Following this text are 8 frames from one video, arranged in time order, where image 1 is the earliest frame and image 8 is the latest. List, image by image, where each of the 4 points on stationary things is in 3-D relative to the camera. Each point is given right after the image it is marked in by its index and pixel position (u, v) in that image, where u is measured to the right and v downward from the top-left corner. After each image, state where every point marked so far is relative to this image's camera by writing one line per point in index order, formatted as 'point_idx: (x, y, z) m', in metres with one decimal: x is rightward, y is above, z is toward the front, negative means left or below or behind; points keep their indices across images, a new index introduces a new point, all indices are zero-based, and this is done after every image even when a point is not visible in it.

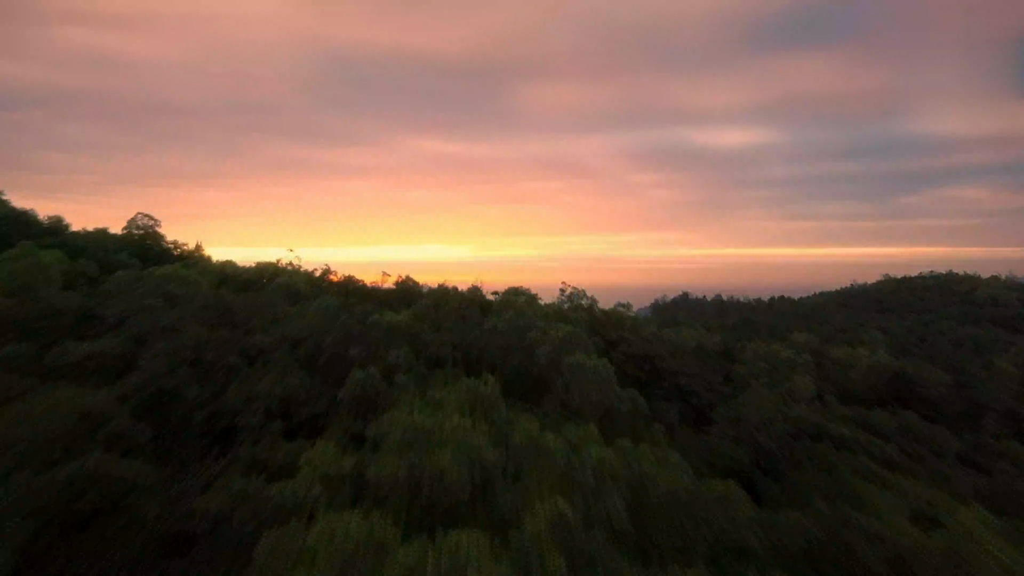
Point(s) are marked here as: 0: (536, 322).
0: (+0.3, -0.4, +11.1) m
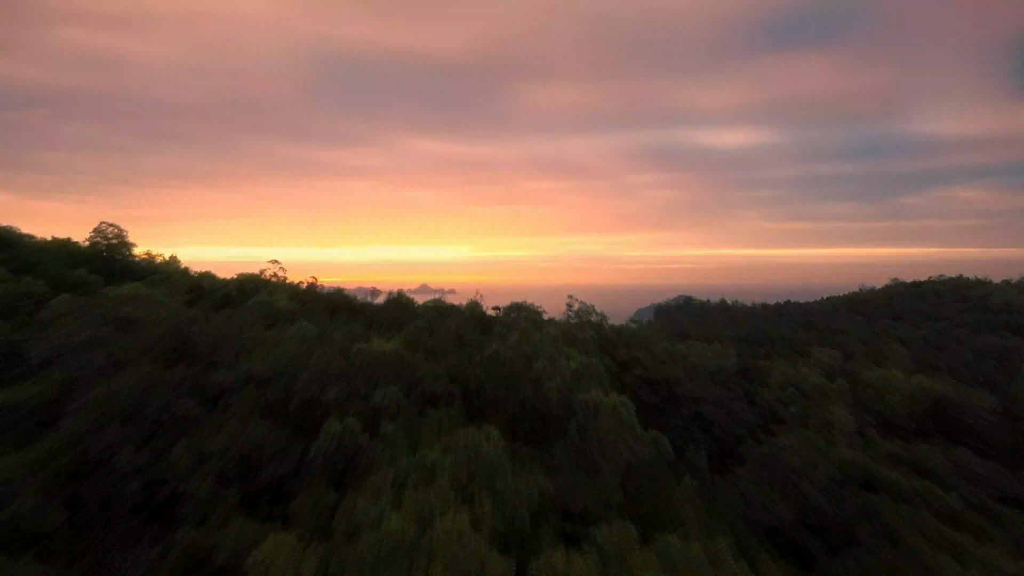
0: (+0.3, -0.6, +9.8) m
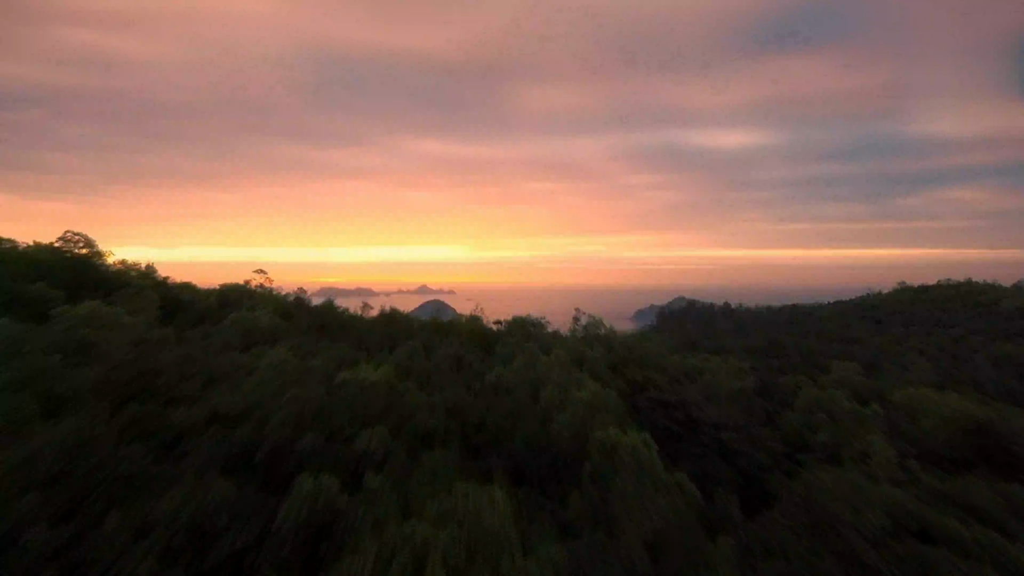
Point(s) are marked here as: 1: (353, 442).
0: (+0.4, -0.8, +8.8) m
1: (-1.1, -1.0, +6.2) m
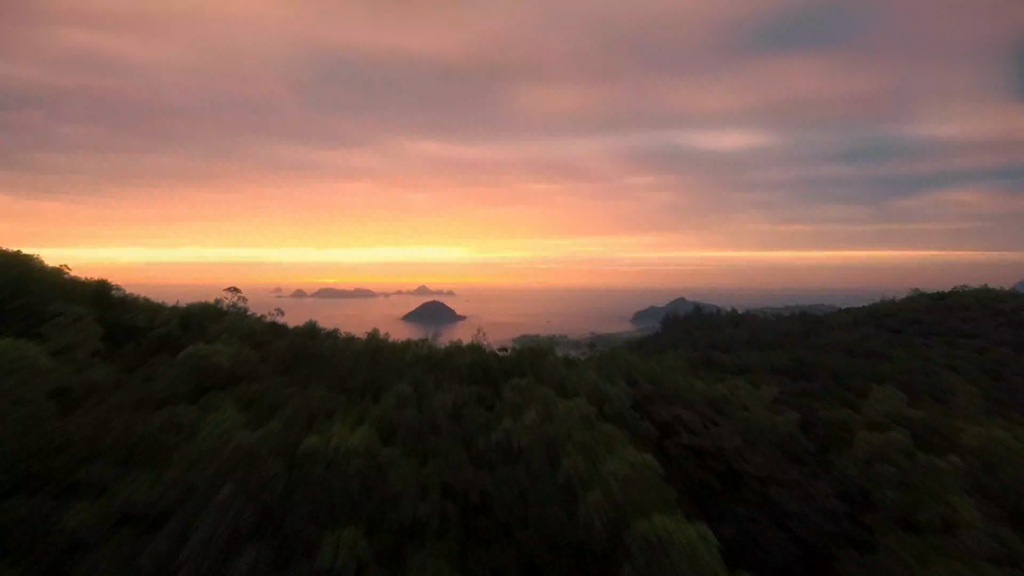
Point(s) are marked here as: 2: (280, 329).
0: (+0.5, -1.1, +7.2) m
1: (-1.0, -1.3, +4.5) m
2: (-2.9, -0.5, +11.7) m
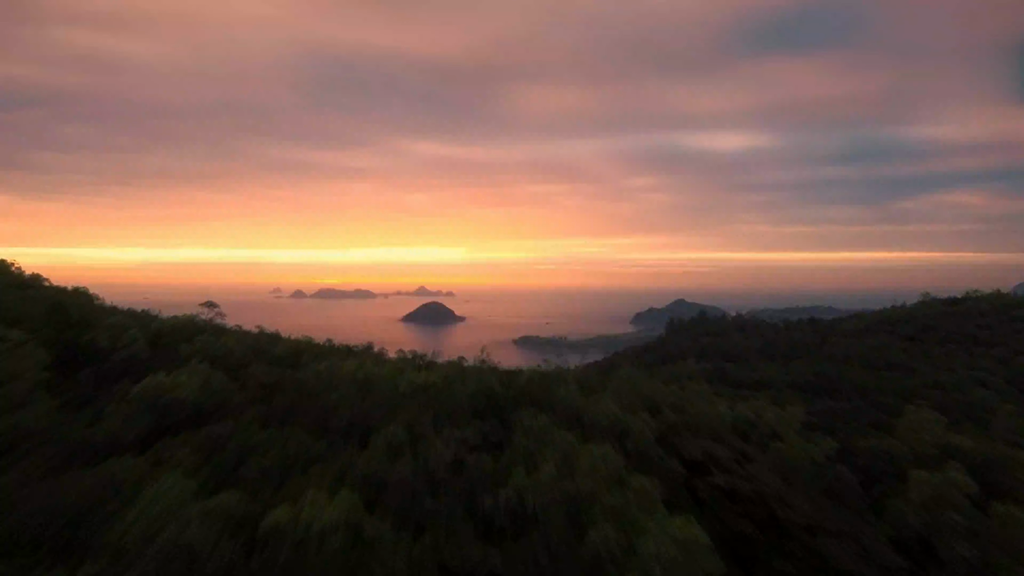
0: (+0.5, -1.3, +6.0) m
1: (-0.9, -1.5, +3.3) m
2: (-2.9, -0.7, +10.5) m
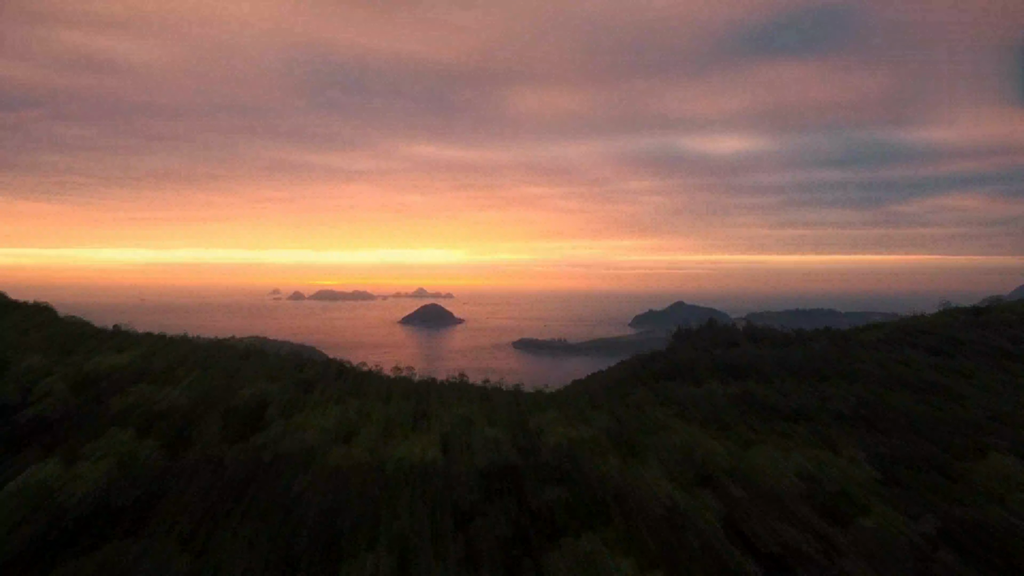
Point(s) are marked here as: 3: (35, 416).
0: (+0.7, -1.6, +3.9) m
1: (-0.7, -1.8, +1.2) m
2: (-2.7, -1.0, +8.4) m
3: (-3.6, -1.0, +6.9) m
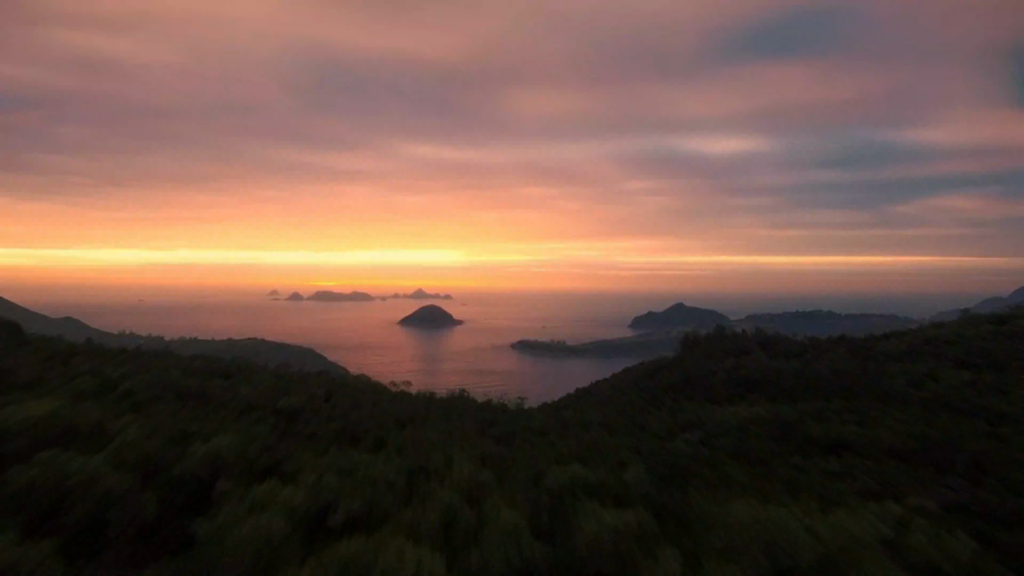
0: (+0.9, -1.8, +2.0) m
1: (-0.5, -2.0, -0.7) m
2: (-2.5, -1.3, +6.5) m
3: (-3.4, -1.2, +5.0) m
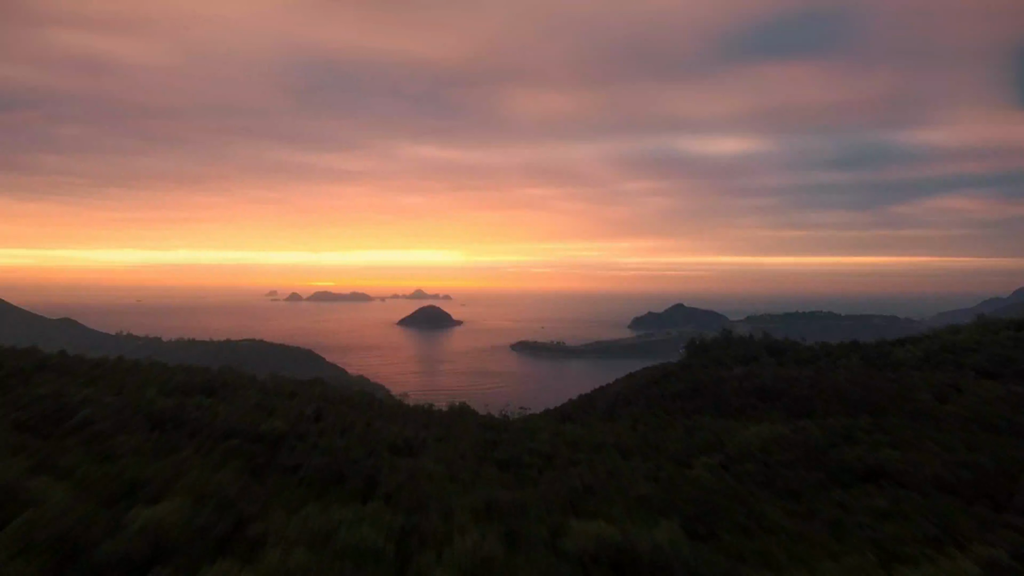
0: (+1.0, -2.0, +0.5) m
1: (-0.4, -2.2, -2.2) m
2: (-2.4, -1.5, +5.0) m
3: (-3.3, -1.4, +3.5) m
